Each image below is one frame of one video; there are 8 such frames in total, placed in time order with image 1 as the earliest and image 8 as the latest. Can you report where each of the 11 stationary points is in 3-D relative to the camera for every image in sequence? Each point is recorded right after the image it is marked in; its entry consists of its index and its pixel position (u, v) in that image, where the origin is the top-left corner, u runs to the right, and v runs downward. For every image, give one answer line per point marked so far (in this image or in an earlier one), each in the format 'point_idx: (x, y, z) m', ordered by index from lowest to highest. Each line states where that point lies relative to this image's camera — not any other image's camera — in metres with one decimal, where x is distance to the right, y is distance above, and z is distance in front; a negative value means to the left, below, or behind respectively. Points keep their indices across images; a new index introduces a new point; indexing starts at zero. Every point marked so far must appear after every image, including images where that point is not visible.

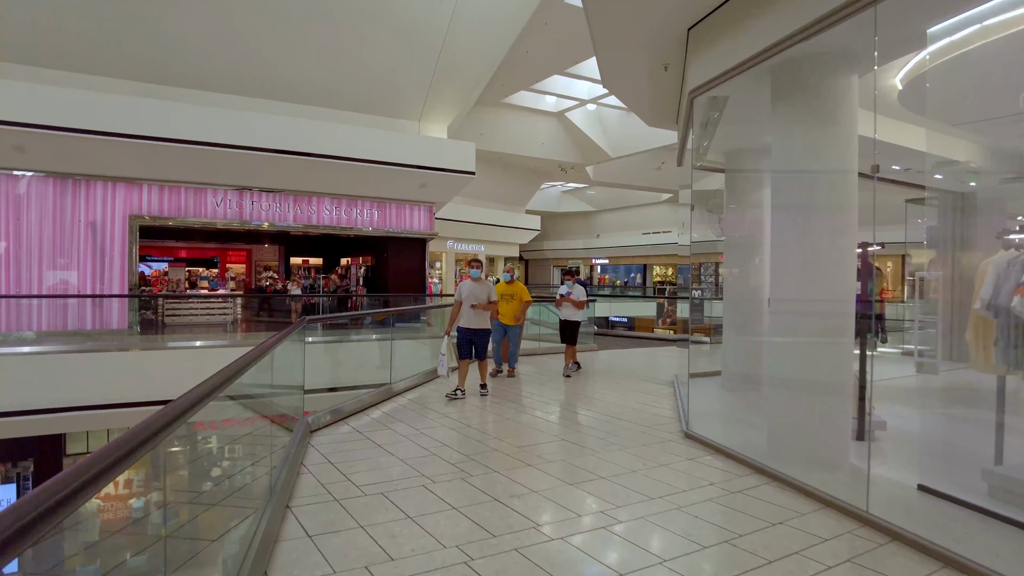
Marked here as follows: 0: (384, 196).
0: (-2.7, +2.0, +13.9) m
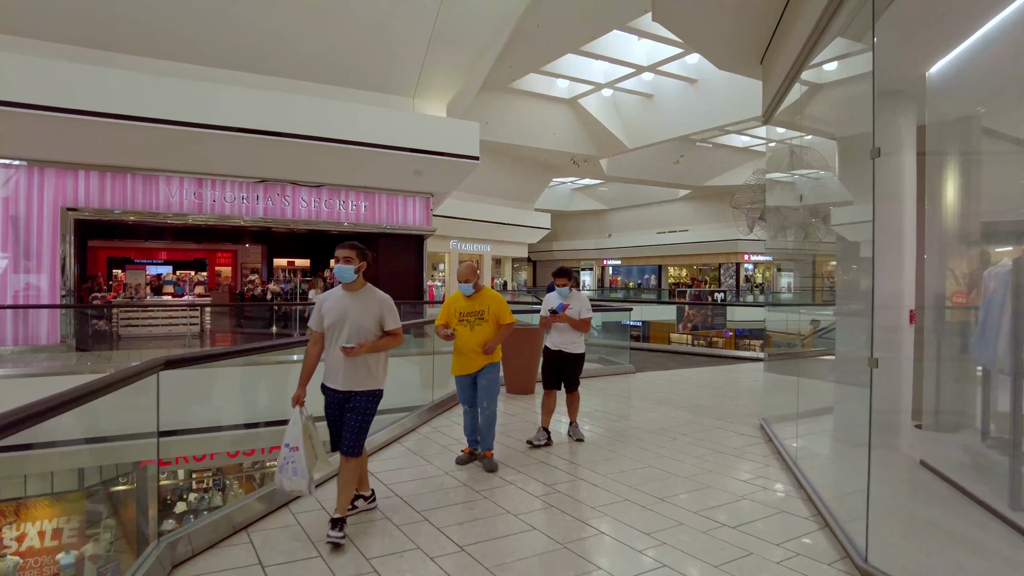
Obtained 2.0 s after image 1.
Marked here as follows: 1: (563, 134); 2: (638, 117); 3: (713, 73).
0: (-2.6, +1.9, +12.1) m
1: (+1.5, +4.5, +19.7) m
2: (+3.6, +4.9, +19.3) m
3: (+5.1, +5.4, +16.8) m
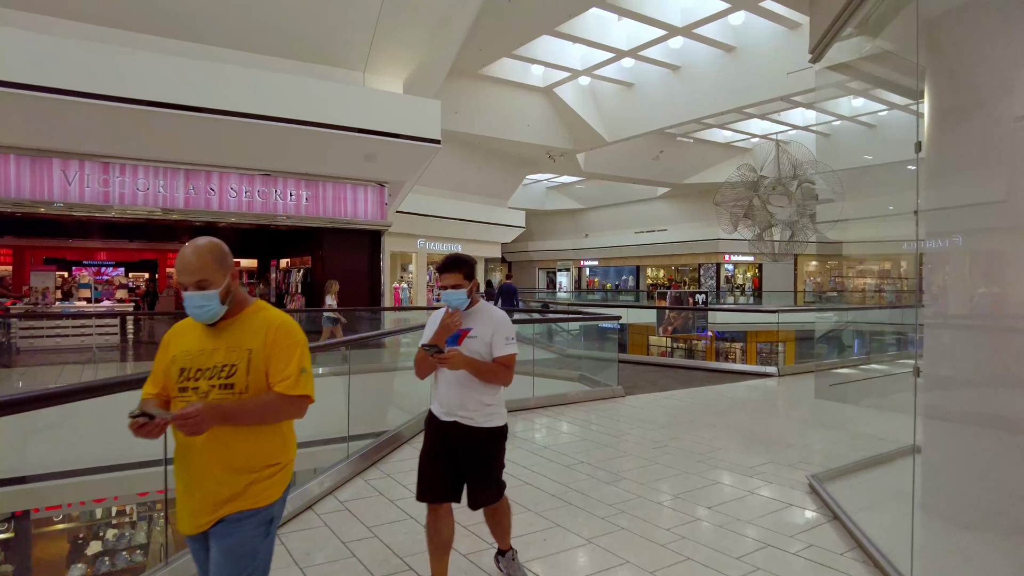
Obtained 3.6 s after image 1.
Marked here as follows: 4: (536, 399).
0: (-3.1, +1.9, +10.7) m
1: (+0.7, +4.5, +18.4) m
2: (+2.8, +4.9, +18.1) m
3: (+4.4, +5.4, +15.6) m
4: (+0.2, -1.0, +6.2) m
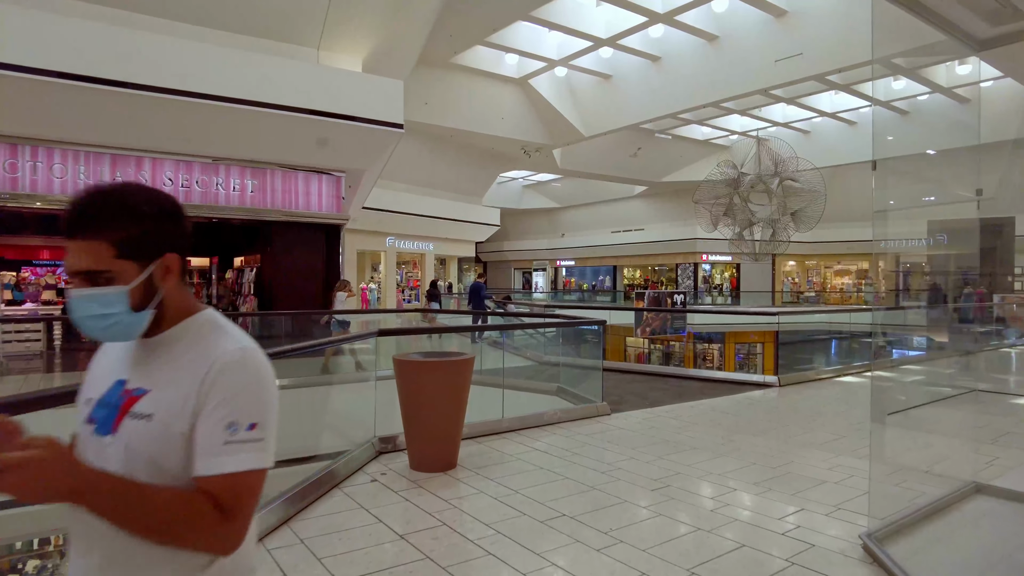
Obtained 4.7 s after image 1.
0: (-3.5, +1.8, +9.8) m
1: (0.0, +4.5, +17.6) m
2: (+2.1, +4.9, +17.4) m
3: (+3.8, +5.3, +15.0) m
4: (0.0, -1.0, +5.3) m
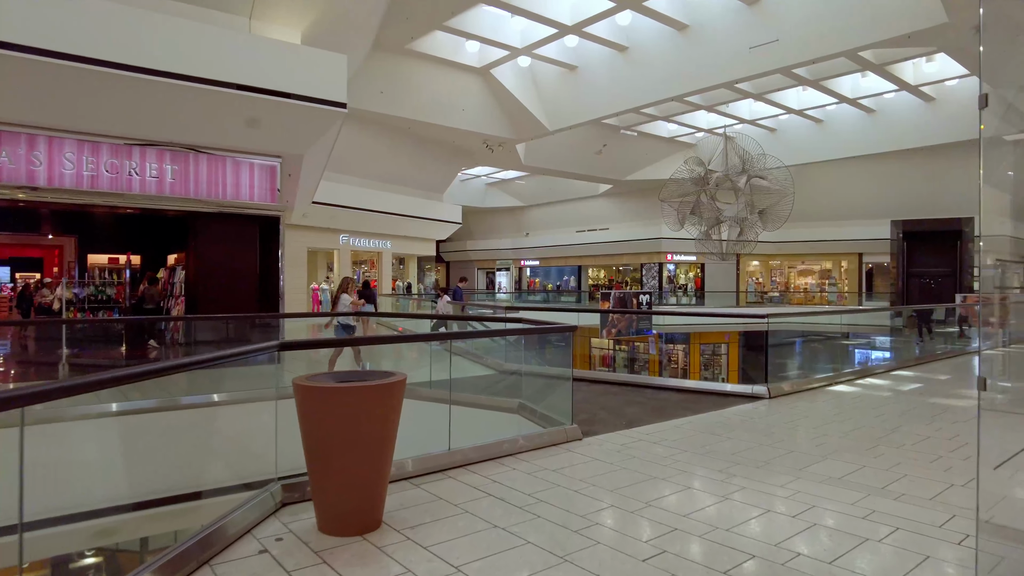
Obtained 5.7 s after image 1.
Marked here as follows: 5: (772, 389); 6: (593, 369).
0: (-4.1, +1.8, +8.8) m
1: (-1.0, +4.5, +16.8) m
2: (+1.2, +4.8, +16.6) m
3: (+2.9, +5.4, +14.3) m
4: (-0.4, -1.0, +4.5) m
5: (+3.0, -1.2, +7.6) m
6: (+1.1, -1.2, +9.1) m
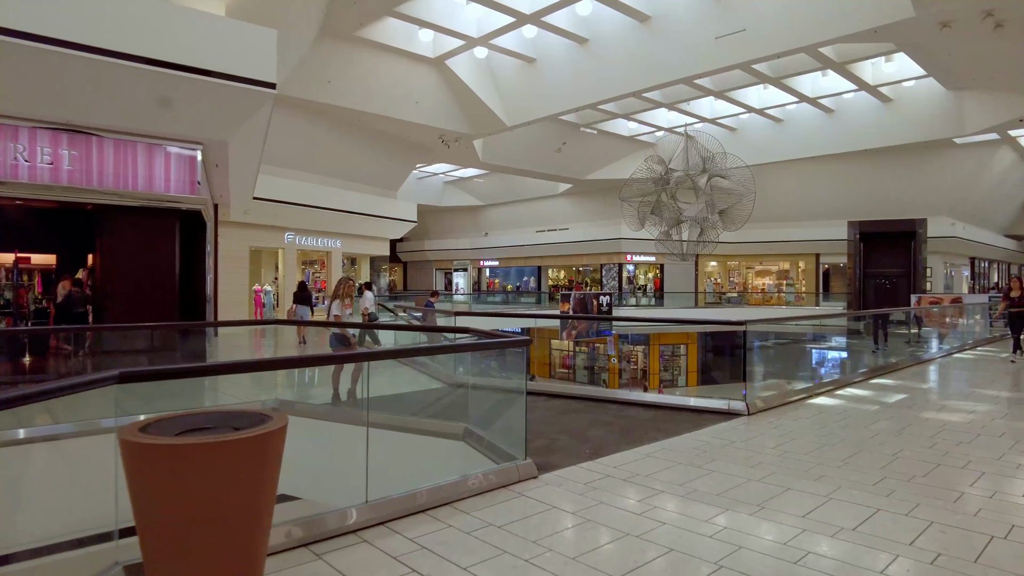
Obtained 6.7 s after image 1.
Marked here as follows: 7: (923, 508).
0: (-4.6, +1.8, +7.8) m
1: (-2.0, +4.4, +16.0) m
2: (+0.1, +4.8, +16.0) m
3: (+2.0, +5.3, +13.8) m
4: (-0.7, -1.1, +3.8) m
5: (+2.5, -1.2, +7.1) m
6: (+0.5, -1.2, +8.4) m
7: (+1.9, -1.0, +3.1) m
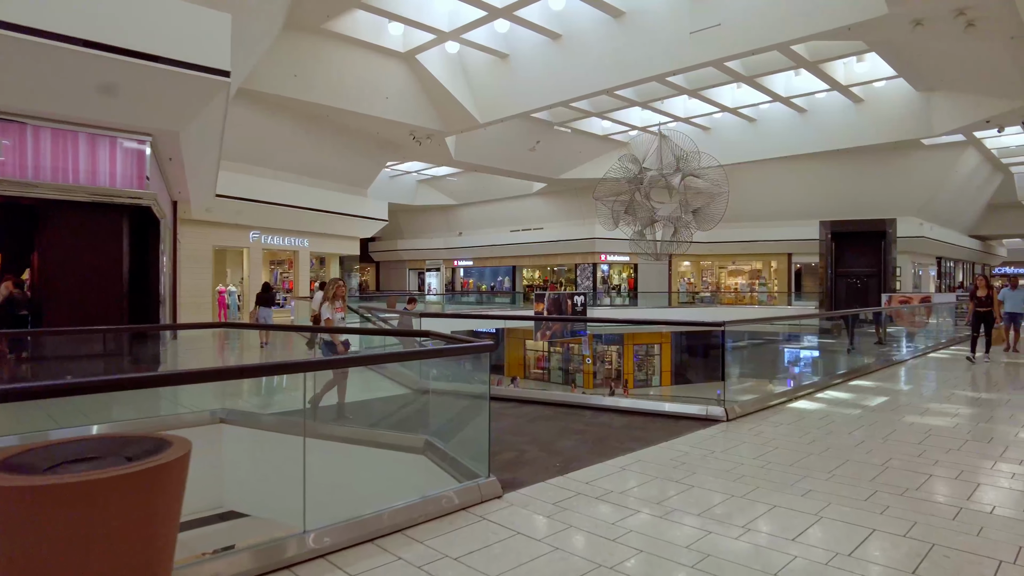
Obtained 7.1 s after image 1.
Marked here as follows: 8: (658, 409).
0: (-5.0, +1.8, +7.3) m
1: (-2.7, +4.4, +15.6) m
2: (-0.5, +4.8, +15.7) m
3: (+1.4, +5.3, +13.6) m
4: (-0.9, -1.1, +3.5) m
5: (+2.2, -1.2, +6.9) m
6: (+0.2, -1.2, +8.2) m
7: (+1.8, -1.0, +2.9) m
8: (+1.6, -1.3, +7.2) m
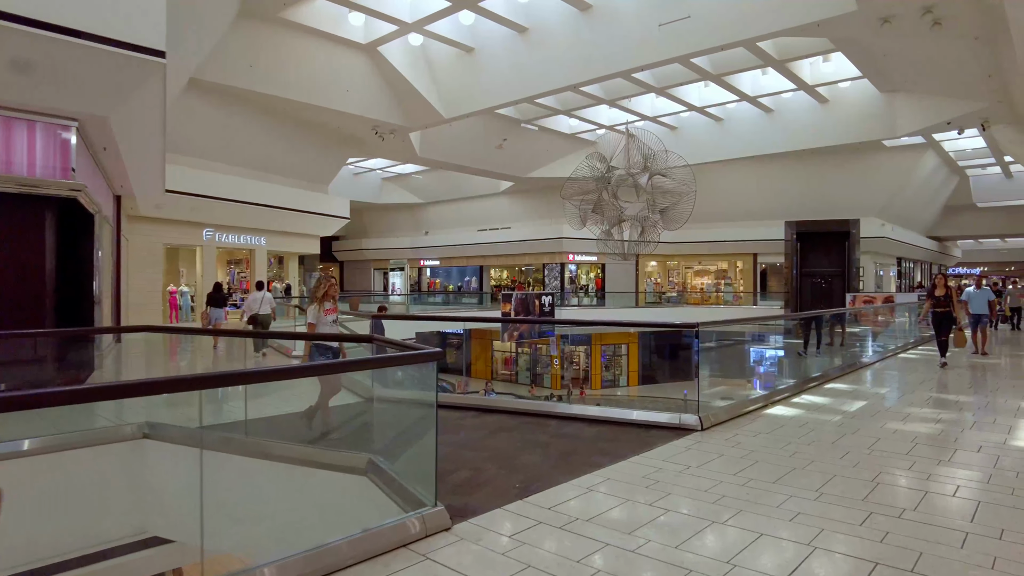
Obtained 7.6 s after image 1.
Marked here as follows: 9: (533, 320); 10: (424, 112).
0: (-5.3, +1.8, +6.7) m
1: (-3.5, +4.4, +15.1) m
2: (-1.3, +4.8, +15.3) m
3: (+0.7, +5.3, +13.3) m
4: (-1.1, -1.1, +3.1) m
5: (+1.8, -1.2, +6.6) m
6: (-0.3, -1.2, +7.8) m
7: (+1.6, -1.0, +2.6) m
8: (+1.2, -1.3, +6.8) m
9: (+0.2, -0.4, +7.7) m
10: (-2.1, +4.2, +16.1) m
